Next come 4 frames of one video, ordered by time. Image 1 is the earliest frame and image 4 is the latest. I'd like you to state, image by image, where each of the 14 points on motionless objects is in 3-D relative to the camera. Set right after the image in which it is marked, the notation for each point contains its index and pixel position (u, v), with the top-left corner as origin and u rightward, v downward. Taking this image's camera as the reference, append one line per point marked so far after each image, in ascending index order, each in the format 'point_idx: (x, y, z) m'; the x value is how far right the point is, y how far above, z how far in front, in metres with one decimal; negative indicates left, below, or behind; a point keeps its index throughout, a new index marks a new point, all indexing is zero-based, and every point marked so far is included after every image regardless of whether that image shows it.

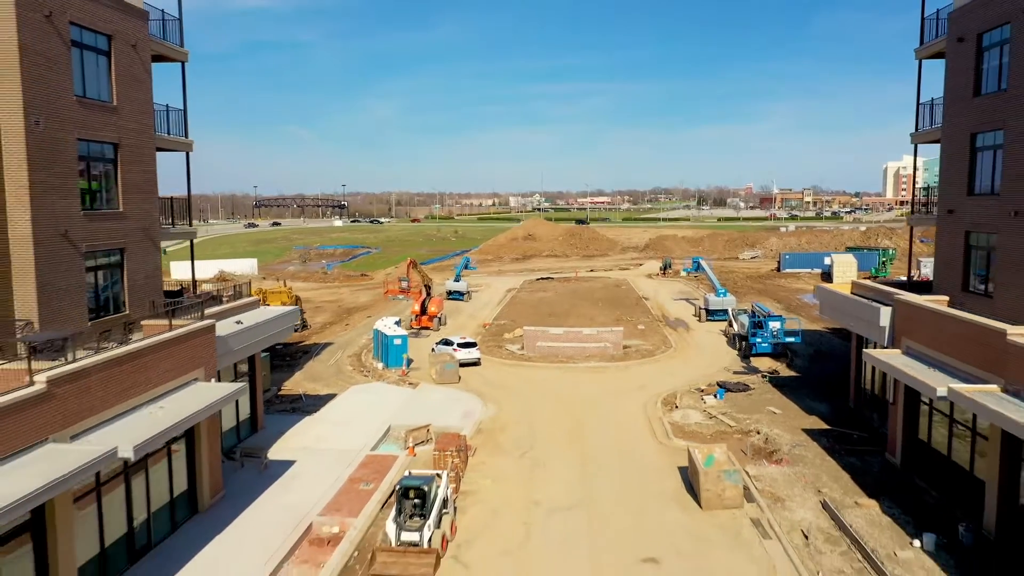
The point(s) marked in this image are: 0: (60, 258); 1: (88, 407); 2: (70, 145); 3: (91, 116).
0: (-9.7, +0.7, +16.8) m
1: (-7.5, -2.0, +13.8) m
2: (-9.6, +3.2, +17.1) m
3: (-9.6, +3.9, +17.8) m
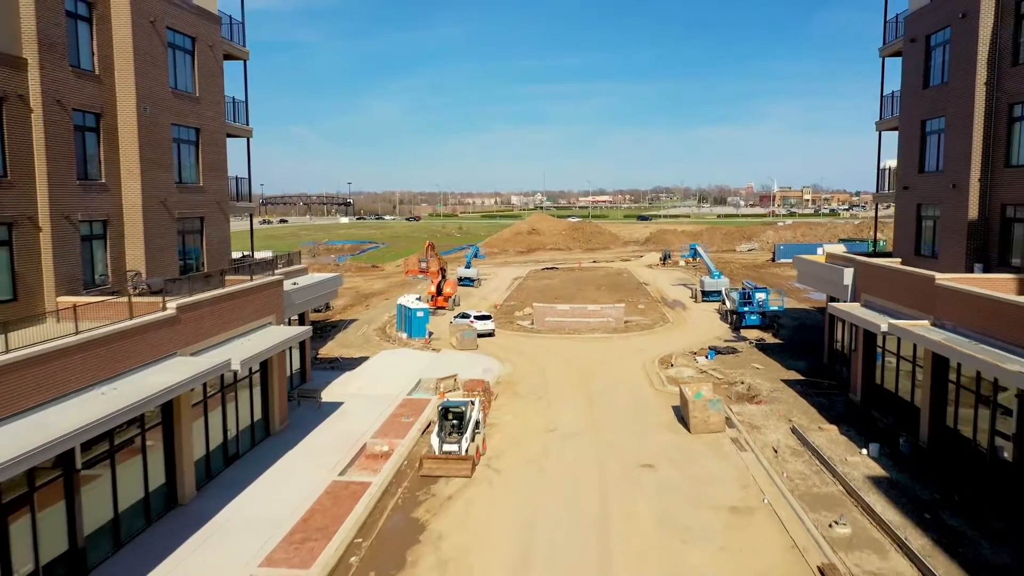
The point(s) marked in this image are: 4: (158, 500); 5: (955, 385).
0: (-9.2, +1.8, +20.3) m
1: (-7.0, -1.0, +17.4) m
2: (-9.1, +4.2, +20.6) m
3: (-9.0, +5.0, +21.3) m
4: (-7.2, -4.4, +16.2) m
5: (+10.3, -2.3, +18.3) m
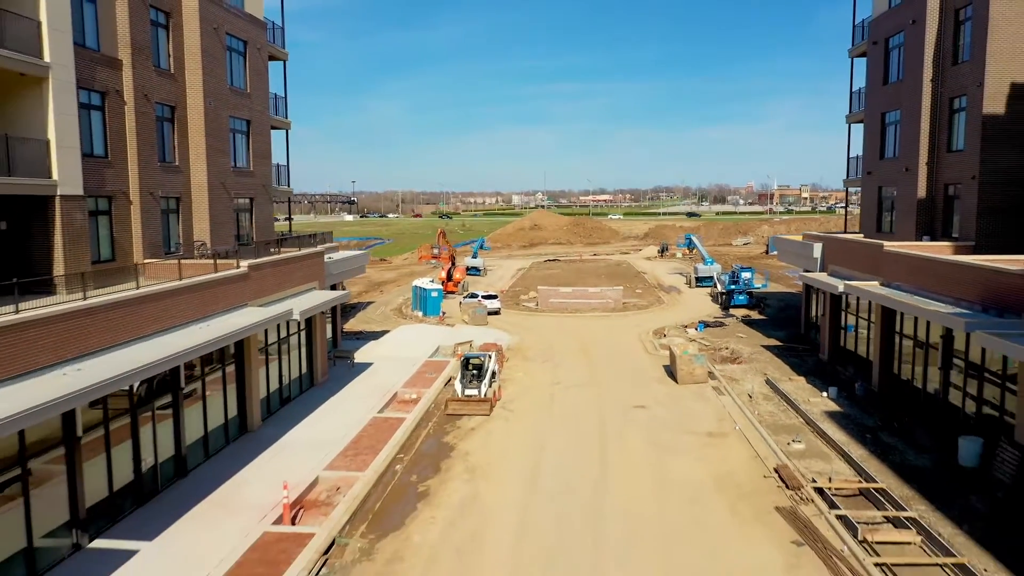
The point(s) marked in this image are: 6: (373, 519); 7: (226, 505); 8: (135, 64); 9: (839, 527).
0: (-8.8, +2.7, +23.6) m
1: (-6.6, 0.0, +20.7) m
2: (-8.8, +5.1, +23.9) m
3: (-8.7, +5.9, +24.6) m
4: (-6.9, -3.4, +19.5) m
5: (+10.7, -1.3, +21.6) m
6: (-2.7, -4.4, +15.1) m
7: (-5.6, -4.2, +15.1) m
8: (-9.5, +5.7, +19.9) m
9: (+5.7, -4.1, +13.7) m
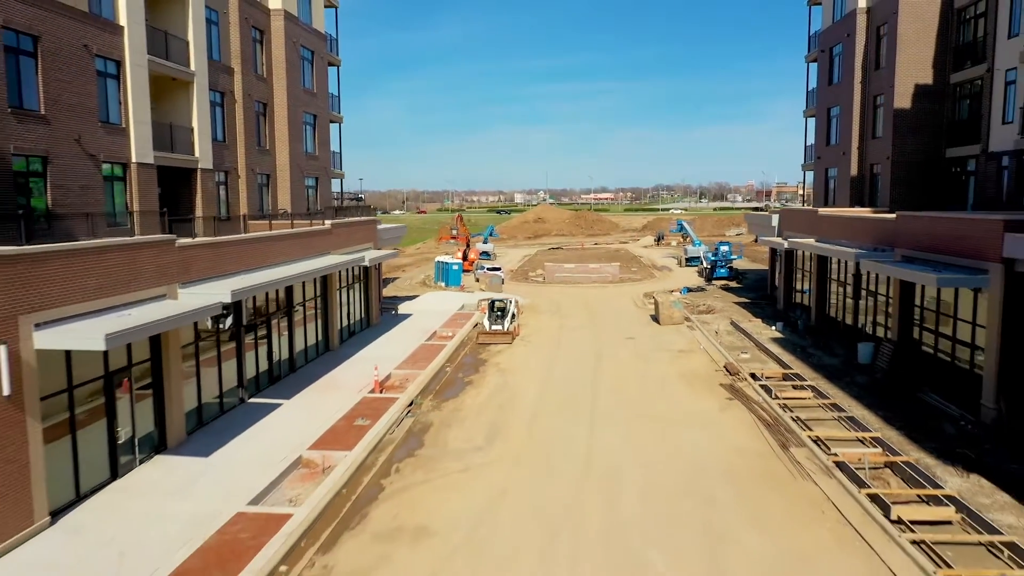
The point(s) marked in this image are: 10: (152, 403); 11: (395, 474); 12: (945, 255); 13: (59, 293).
0: (-8.2, +4.2, +29.8) m
1: (-6.0, +1.5, +26.9) m
2: (-8.2, +6.7, +30.2) m
3: (-8.1, +7.5, +30.9) m
4: (-6.3, -1.9, +25.7) m
5: (+11.3, +0.2, +27.8) m
6: (-2.1, -2.9, +21.3) m
7: (-5.0, -2.7, +21.3) m
8: (-9.0, +7.2, +26.1) m
9: (+6.3, -2.6, +19.9) m
10: (-7.1, -2.3, +15.6) m
11: (-2.3, -3.6, +15.1) m
12: (+10.0, +0.8, +18.2) m
13: (-7.1, -0.1, +12.3) m
